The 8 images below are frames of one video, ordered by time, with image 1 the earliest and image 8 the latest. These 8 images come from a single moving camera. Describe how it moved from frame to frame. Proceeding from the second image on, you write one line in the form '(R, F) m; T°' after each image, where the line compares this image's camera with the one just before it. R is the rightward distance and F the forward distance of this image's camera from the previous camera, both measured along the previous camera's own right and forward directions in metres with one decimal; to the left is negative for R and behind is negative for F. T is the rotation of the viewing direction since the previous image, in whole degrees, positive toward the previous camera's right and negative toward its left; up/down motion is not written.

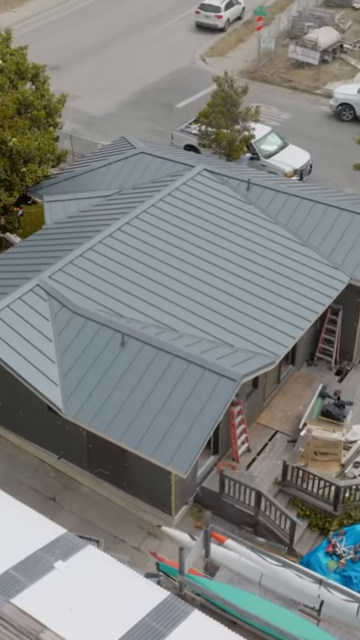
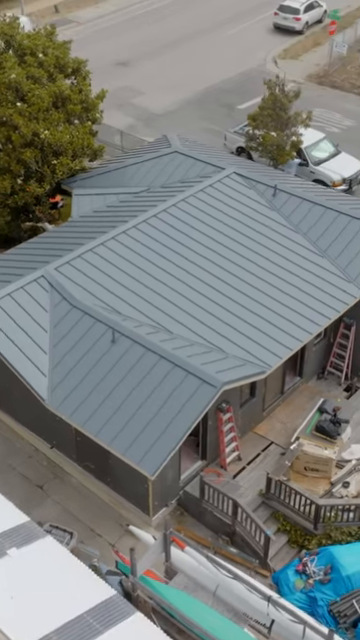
(+2.1, +0.2) m; -7°
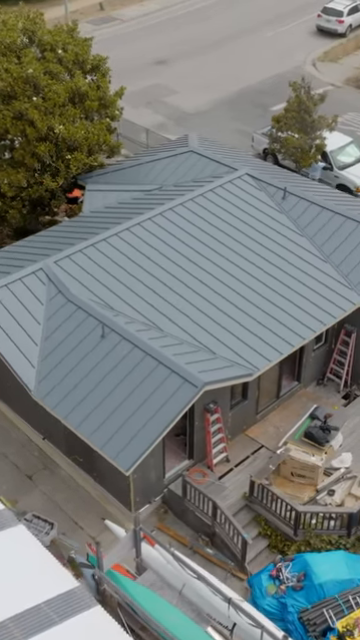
(+1.4, 0.0) m; -4°
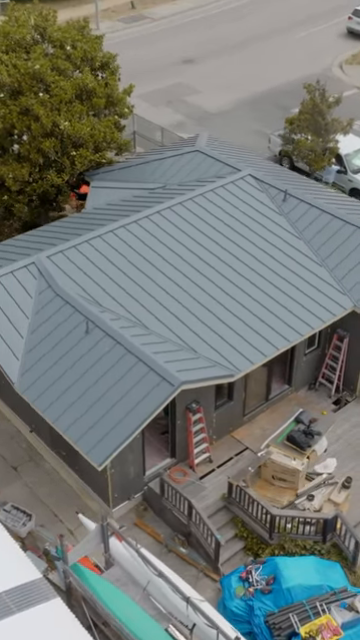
(+1.3, 0.0) m; -3°
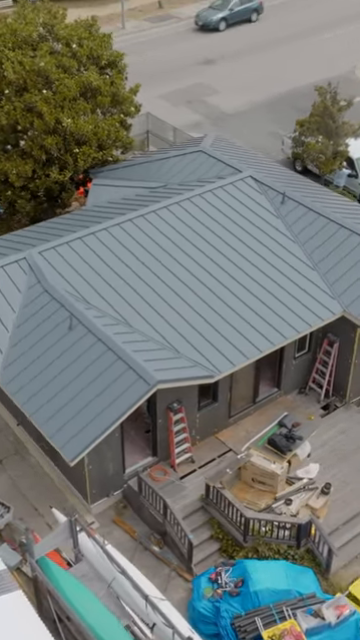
(+1.2, 0.0) m; -3°
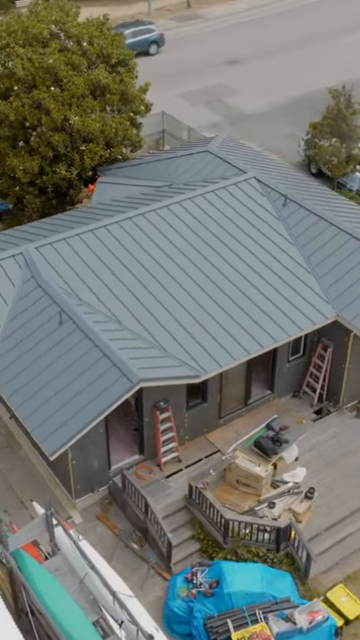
(+1.0, 0.0) m; -3°
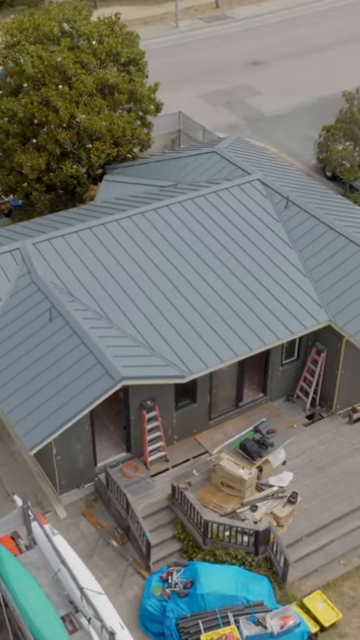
(+1.1, 0.0) m; -3°
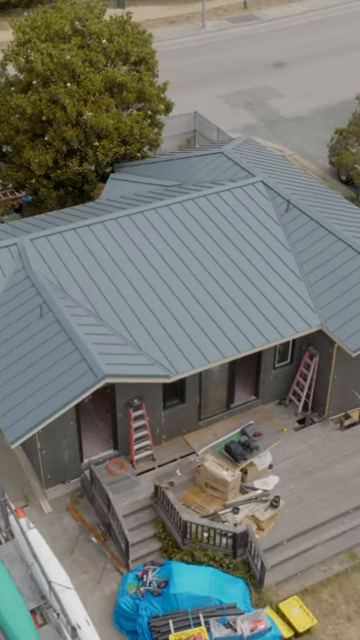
(+1.1, 0.0) m; -3°
